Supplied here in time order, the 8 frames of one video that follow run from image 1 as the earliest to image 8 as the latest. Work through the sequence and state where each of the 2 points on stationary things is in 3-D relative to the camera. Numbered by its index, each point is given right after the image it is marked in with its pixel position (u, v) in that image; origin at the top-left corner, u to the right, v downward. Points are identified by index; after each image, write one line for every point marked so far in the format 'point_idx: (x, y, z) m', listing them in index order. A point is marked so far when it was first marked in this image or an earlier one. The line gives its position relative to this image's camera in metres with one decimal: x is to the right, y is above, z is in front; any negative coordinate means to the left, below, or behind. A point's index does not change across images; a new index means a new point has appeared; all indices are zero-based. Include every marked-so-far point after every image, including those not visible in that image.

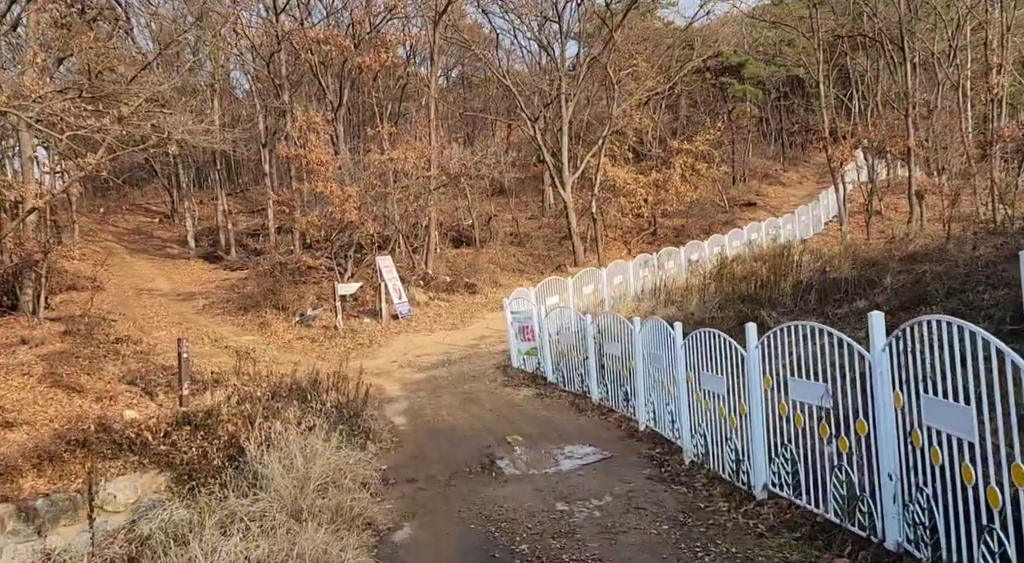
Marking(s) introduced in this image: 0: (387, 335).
0: (-2.8, -1.2, +16.3) m
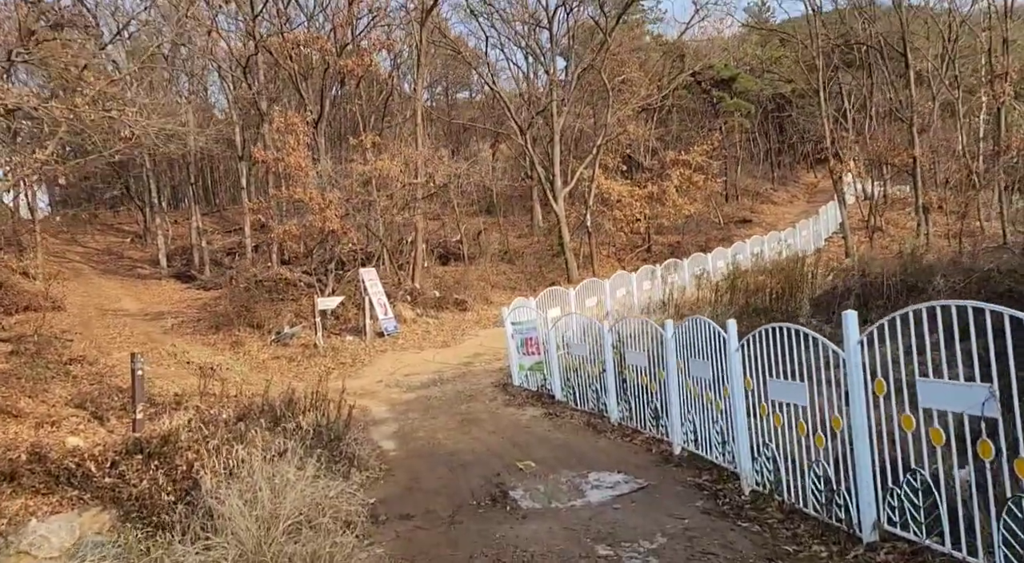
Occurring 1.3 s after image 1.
0: (-2.9, -1.5, +14.9) m
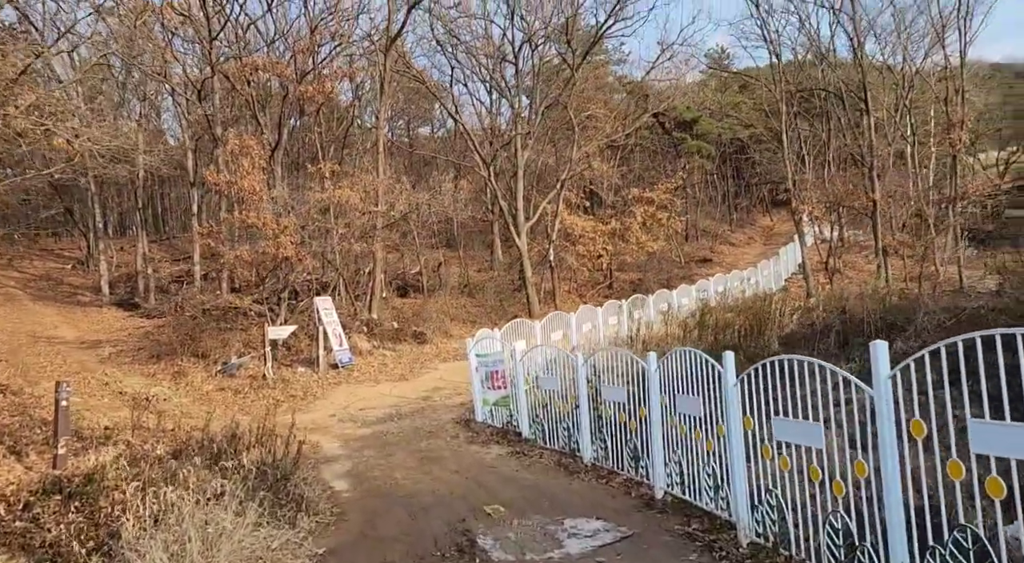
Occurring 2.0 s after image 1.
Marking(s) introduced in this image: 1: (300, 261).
0: (-3.7, -2.1, +14.1) m
1: (-4.8, +0.5, +16.1) m
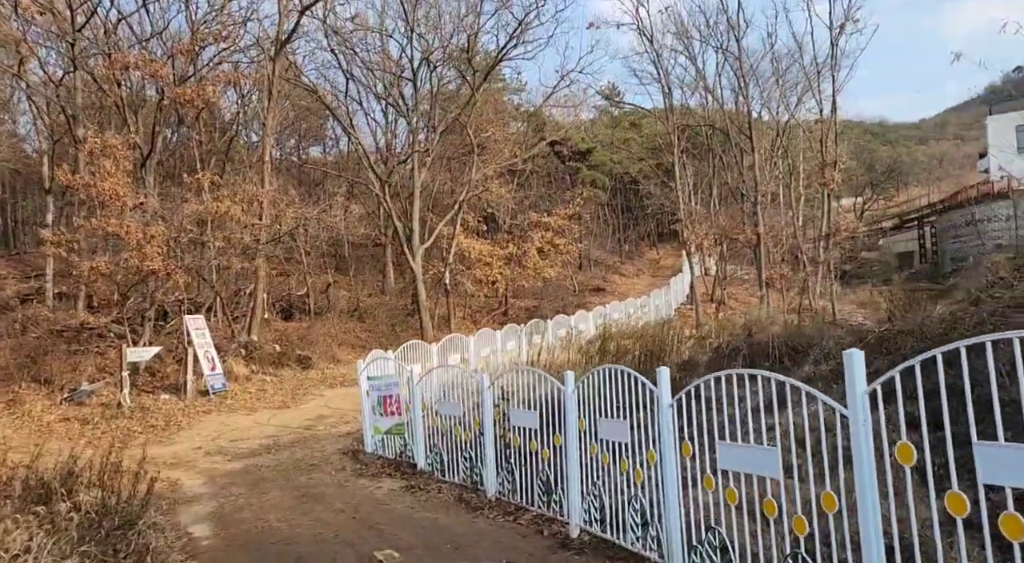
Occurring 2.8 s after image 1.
0: (-5.7, -2.4, +12.6) m
1: (-7.0, +0.1, +14.5) m
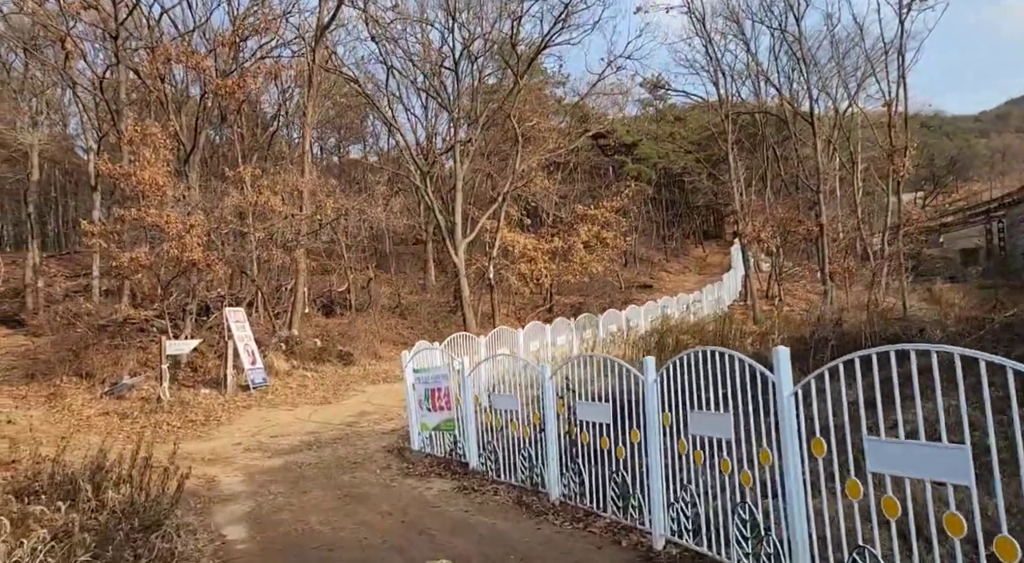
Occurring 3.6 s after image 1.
0: (-4.8, -2.2, +12.1) m
1: (-6.0, +0.3, +14.1) m
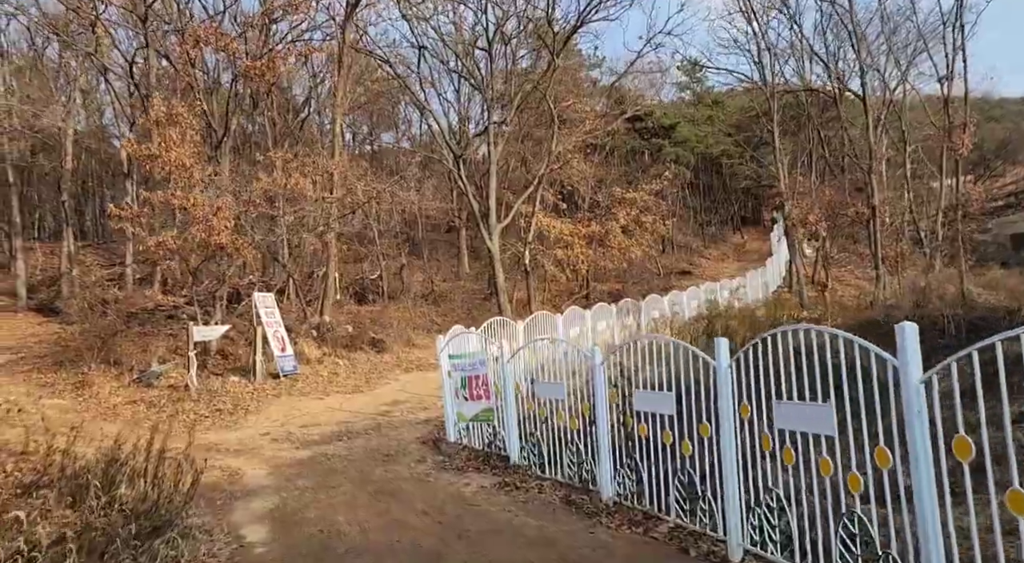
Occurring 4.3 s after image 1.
0: (-4.1, -2.0, +11.7) m
1: (-5.3, +0.6, +13.7) m
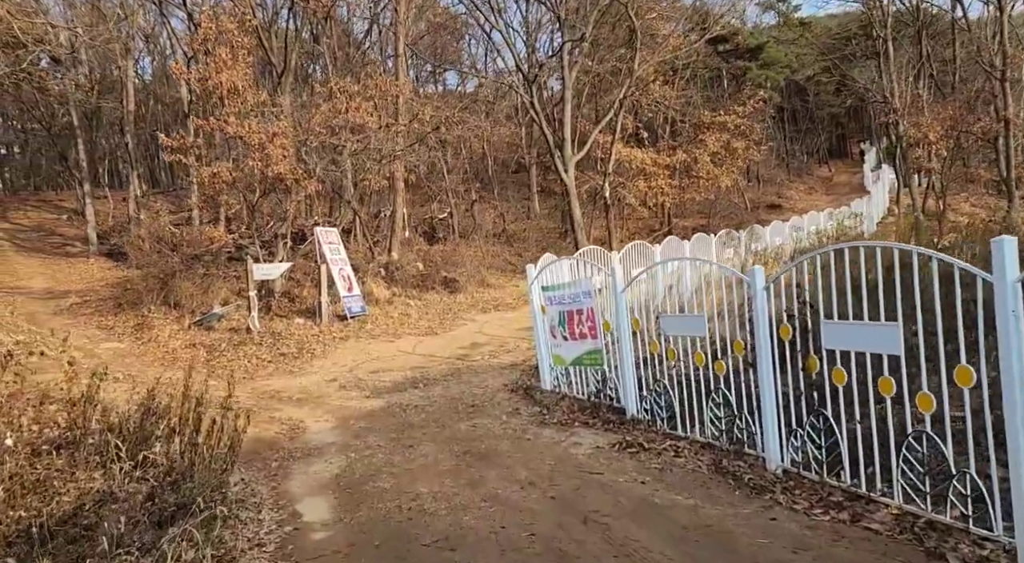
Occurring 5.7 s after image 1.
0: (-2.8, -0.9, +10.7) m
1: (-3.8, +1.7, +12.6) m
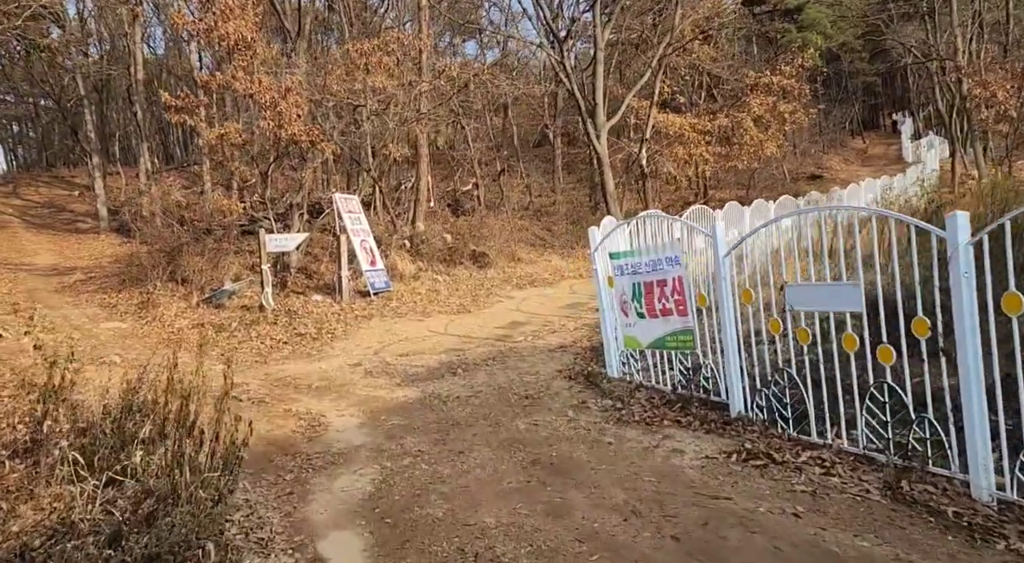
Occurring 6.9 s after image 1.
0: (-2.2, -0.6, +9.6) m
1: (-3.2, +2.2, +11.5) m
